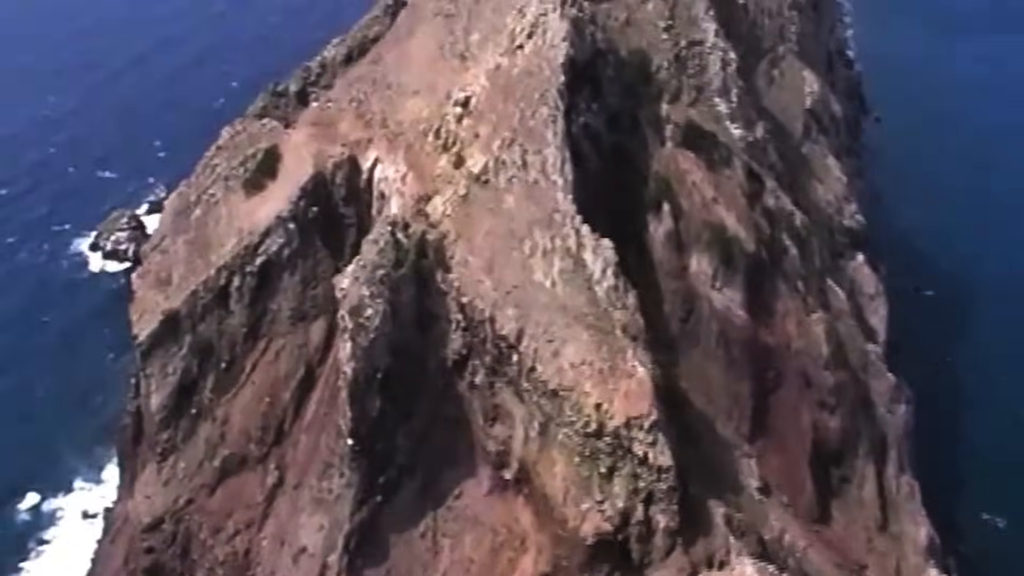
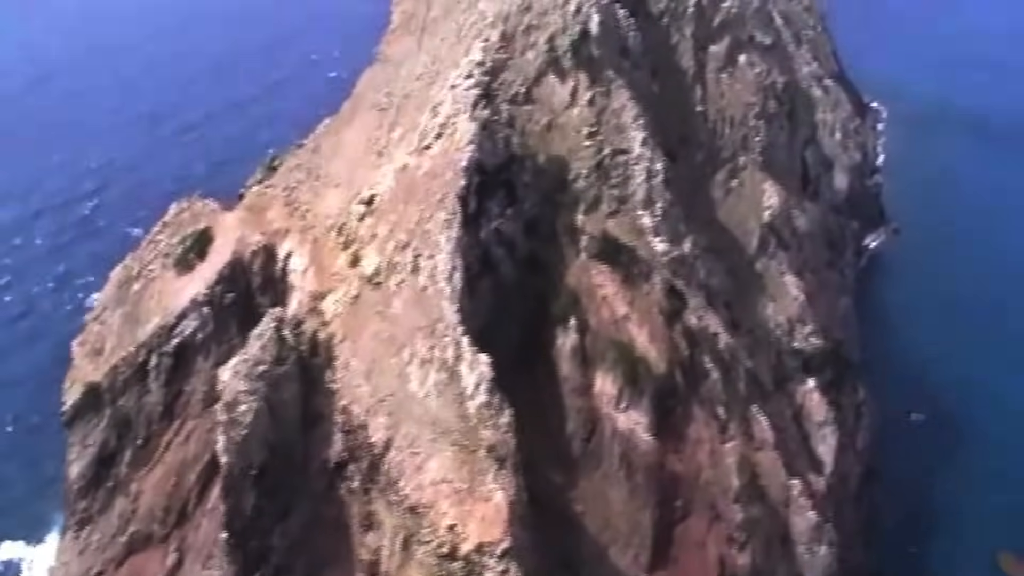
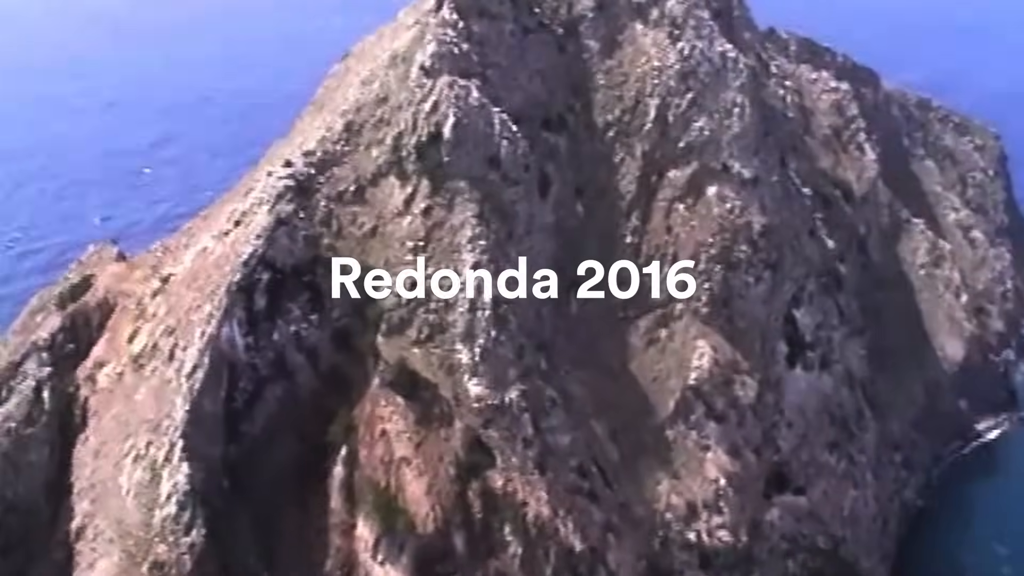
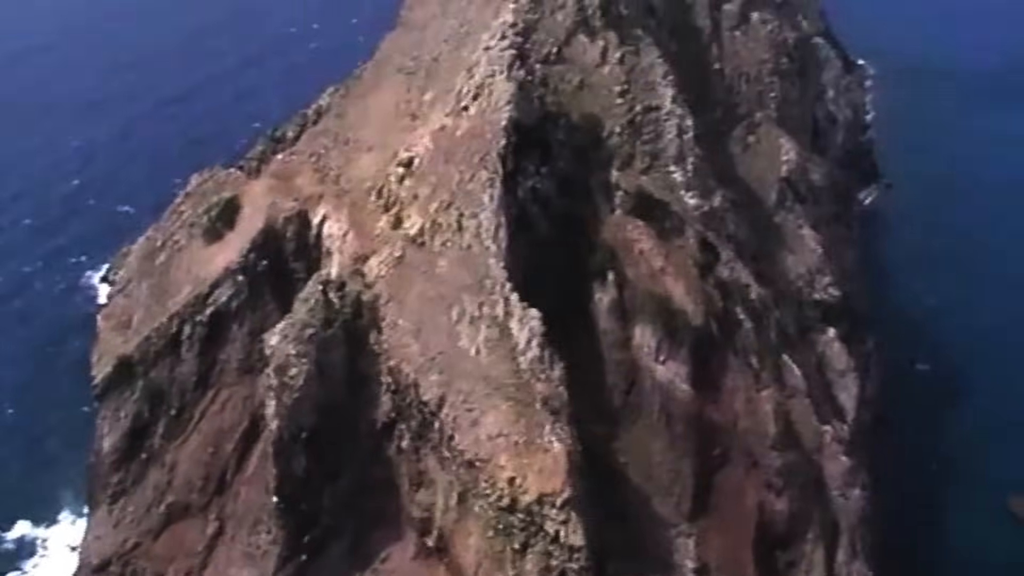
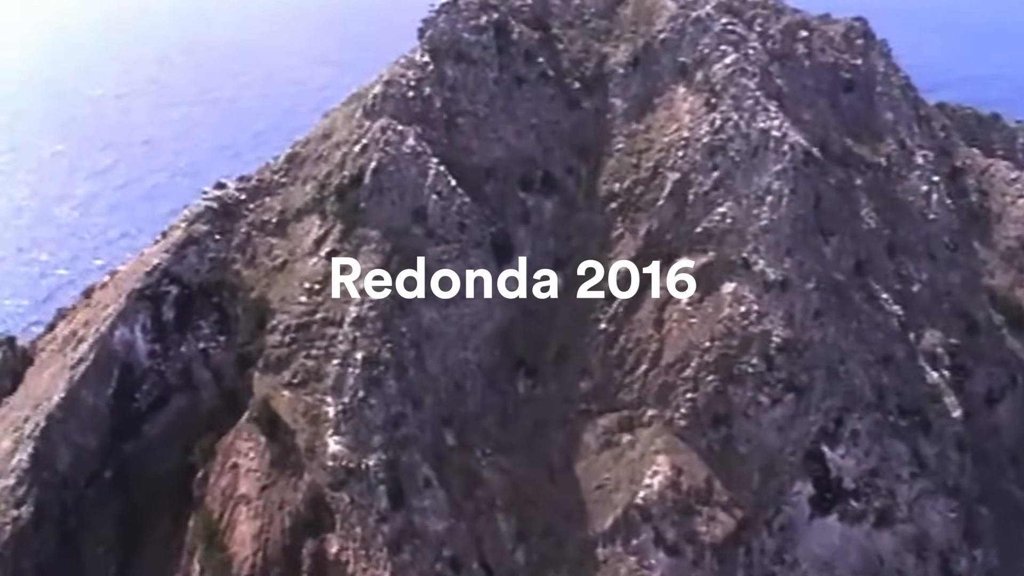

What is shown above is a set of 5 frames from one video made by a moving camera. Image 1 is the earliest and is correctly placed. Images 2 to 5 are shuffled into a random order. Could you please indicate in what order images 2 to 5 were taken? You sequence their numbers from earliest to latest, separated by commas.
4, 2, 3, 5
